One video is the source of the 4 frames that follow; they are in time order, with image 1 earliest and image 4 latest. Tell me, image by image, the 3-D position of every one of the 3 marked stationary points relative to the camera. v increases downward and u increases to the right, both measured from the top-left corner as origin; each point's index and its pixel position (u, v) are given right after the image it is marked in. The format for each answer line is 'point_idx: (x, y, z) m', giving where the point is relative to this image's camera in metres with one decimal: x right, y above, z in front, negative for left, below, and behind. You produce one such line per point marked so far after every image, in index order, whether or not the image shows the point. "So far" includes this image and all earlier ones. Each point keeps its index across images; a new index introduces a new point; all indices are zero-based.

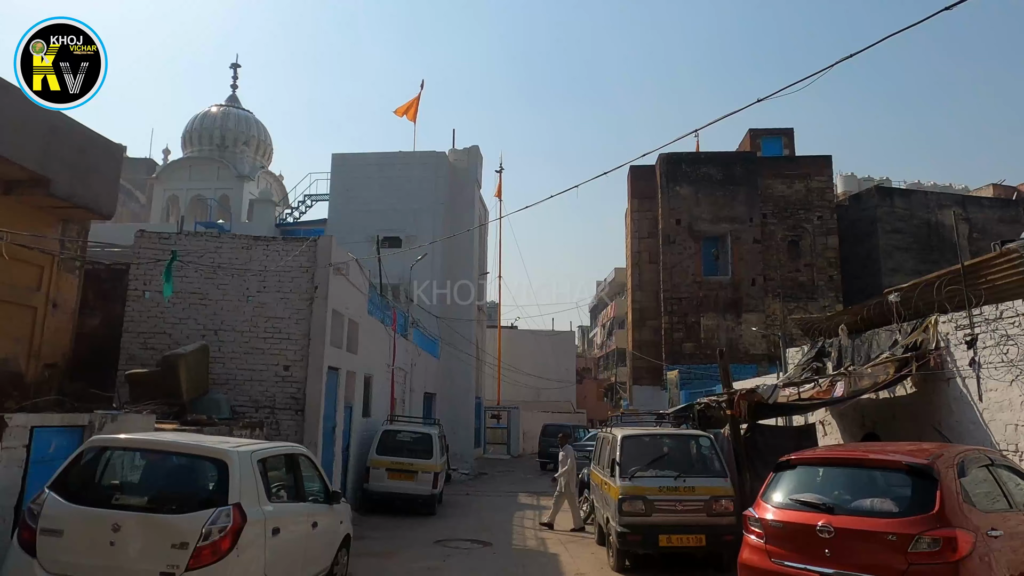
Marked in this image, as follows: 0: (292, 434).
0: (-3.5, -2.3, +11.1) m
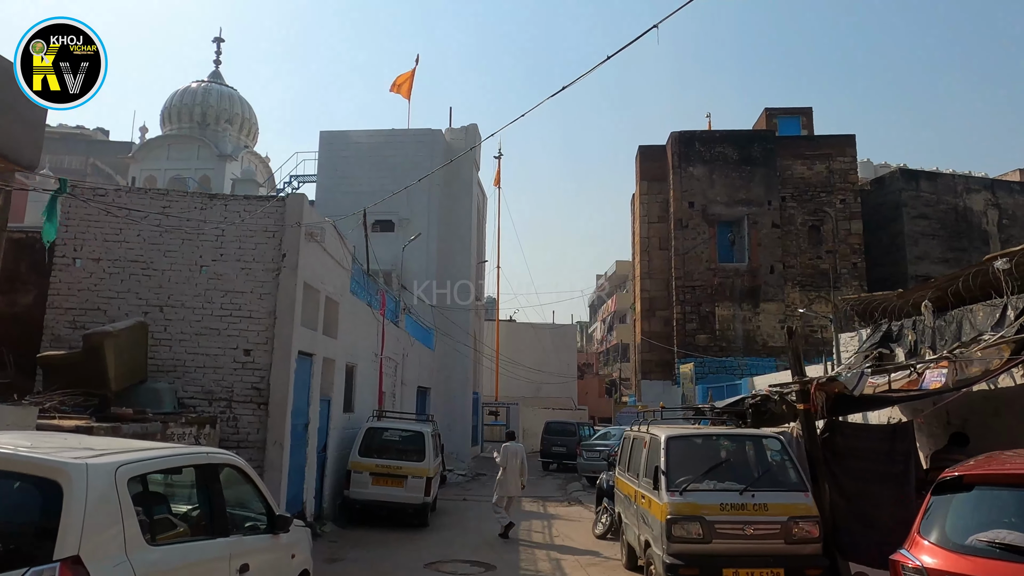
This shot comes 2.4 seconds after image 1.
0: (-3.4, -1.9, +9.1) m
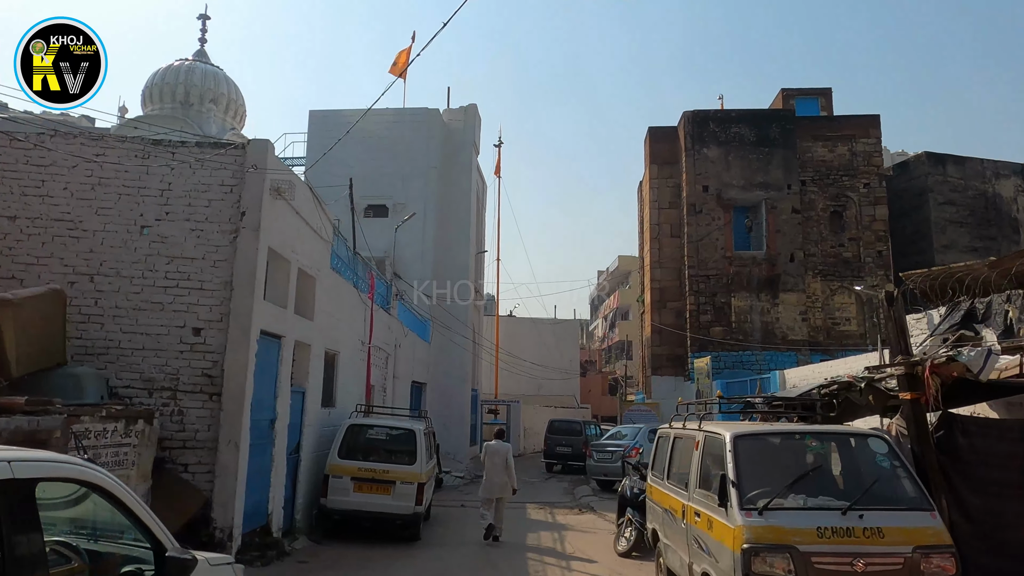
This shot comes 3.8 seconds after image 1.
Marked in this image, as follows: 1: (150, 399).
0: (-3.3, -1.5, +7.4) m
1: (-3.9, -1.2, +7.5) m
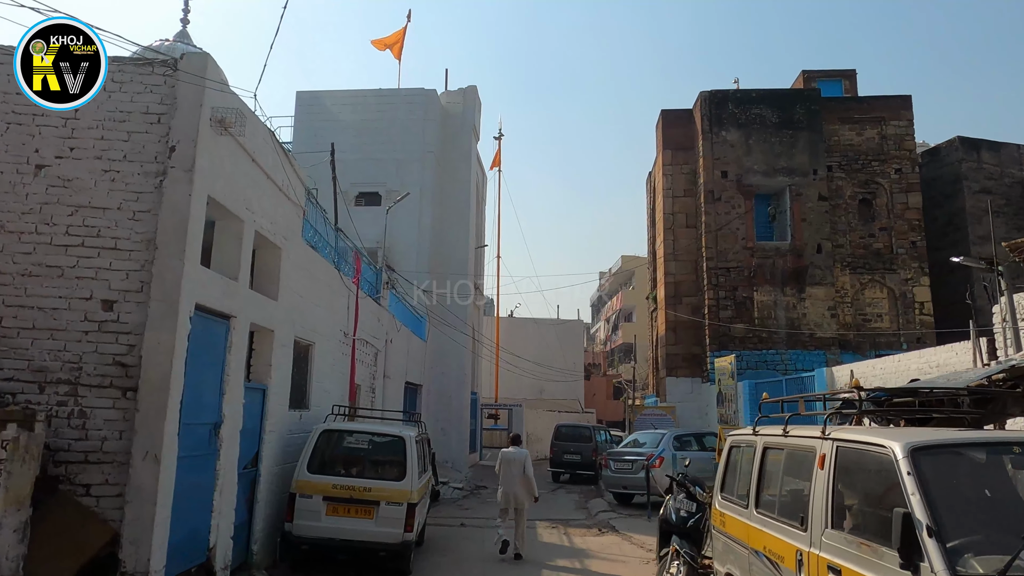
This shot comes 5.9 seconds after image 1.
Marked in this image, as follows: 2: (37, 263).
0: (-3.1, -1.2, +5.5) m
1: (-3.7, -0.8, +5.5) m
2: (-3.9, +0.2, +5.7) m
